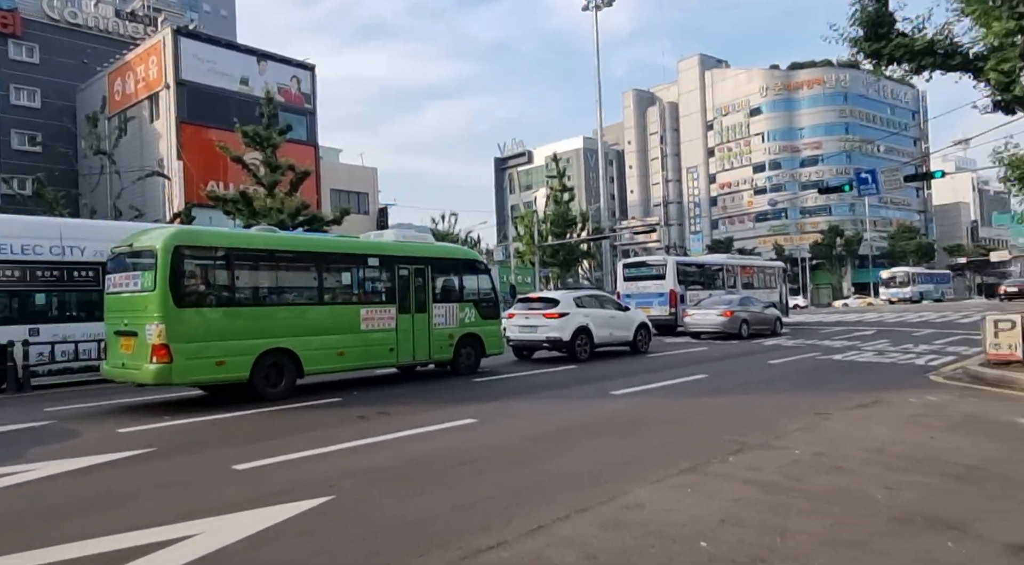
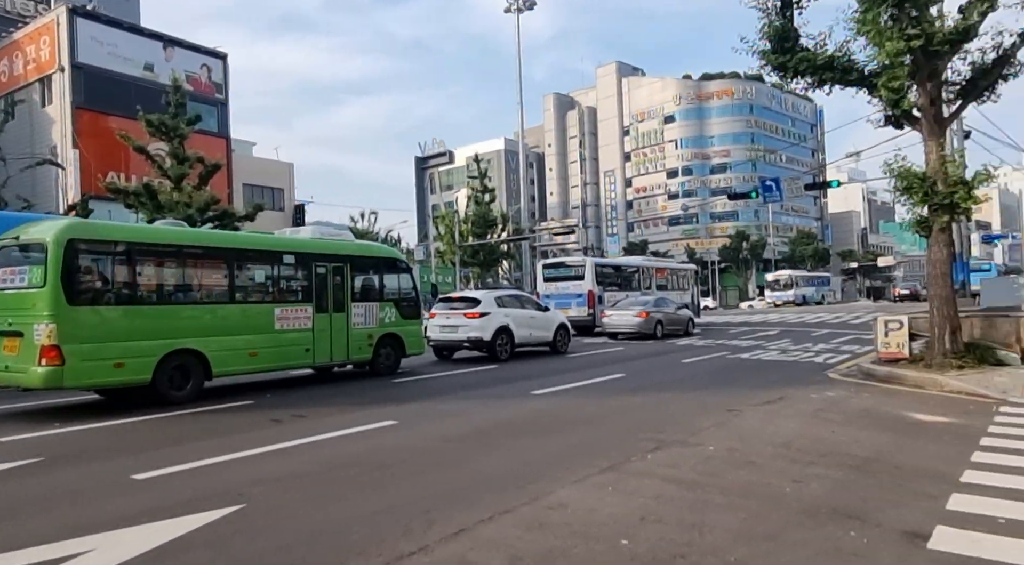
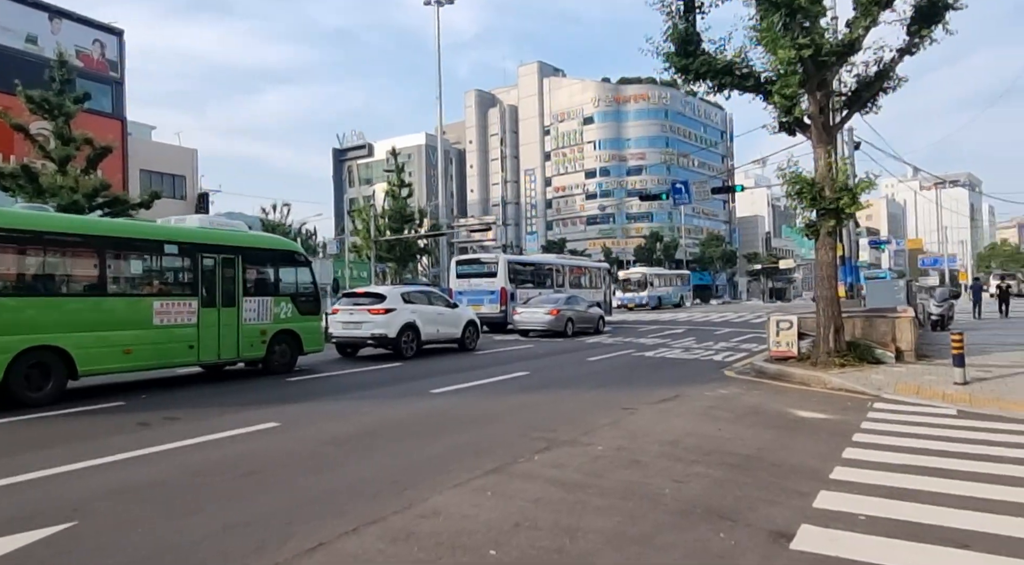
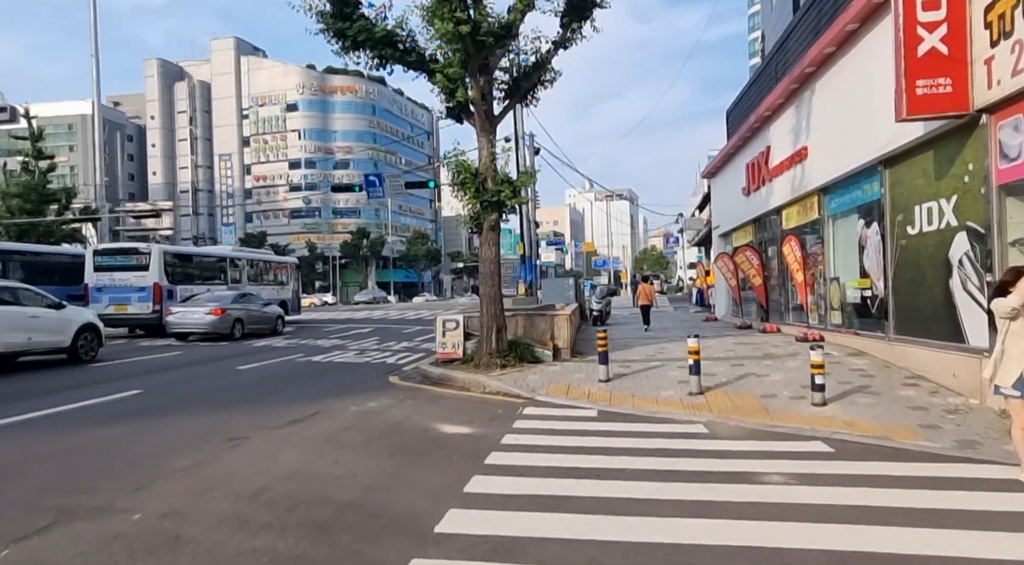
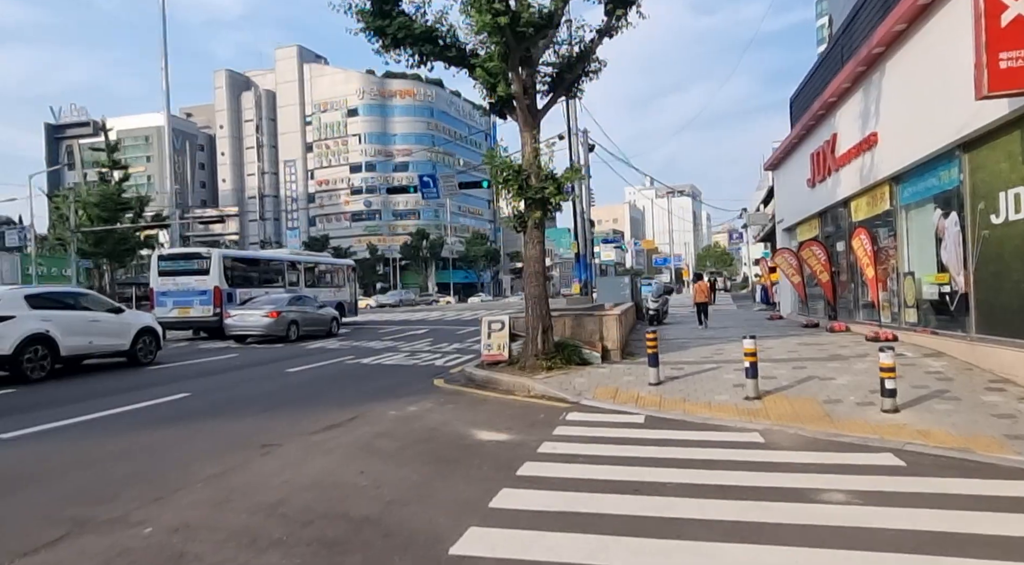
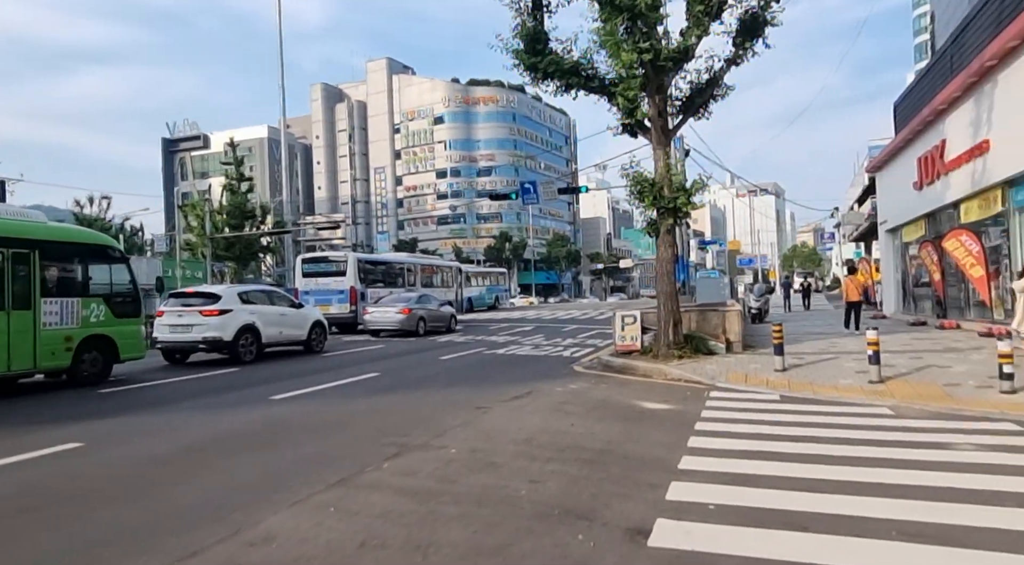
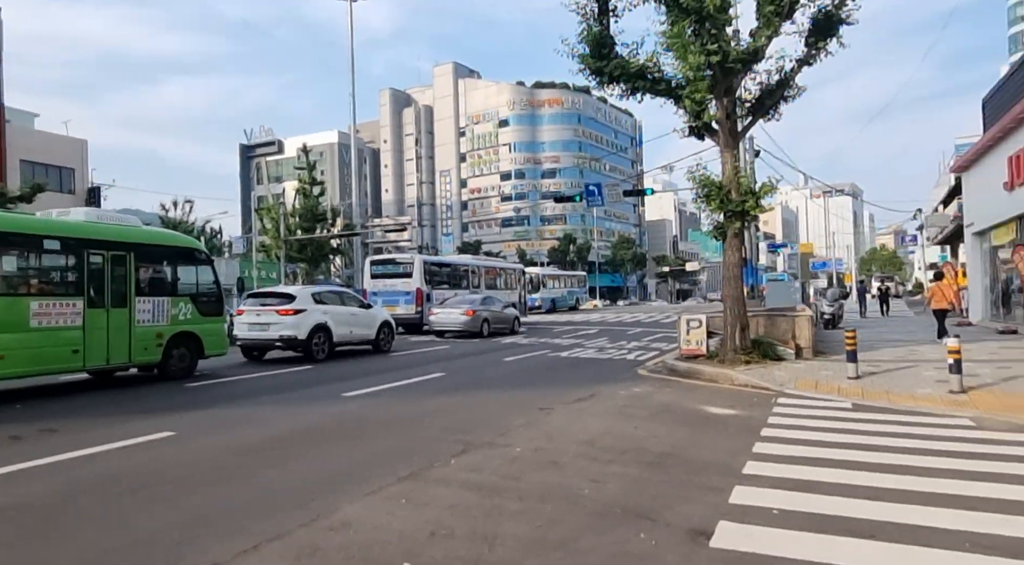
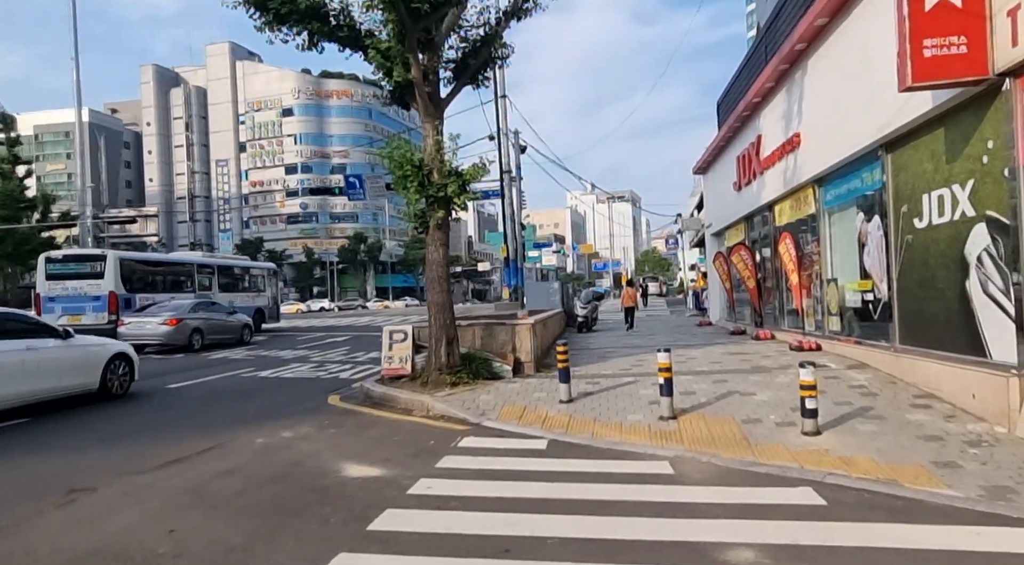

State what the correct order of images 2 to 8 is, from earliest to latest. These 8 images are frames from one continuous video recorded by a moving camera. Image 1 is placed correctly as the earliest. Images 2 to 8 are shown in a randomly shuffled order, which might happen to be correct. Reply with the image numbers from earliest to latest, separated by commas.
2, 3, 7, 6, 4, 5, 8
